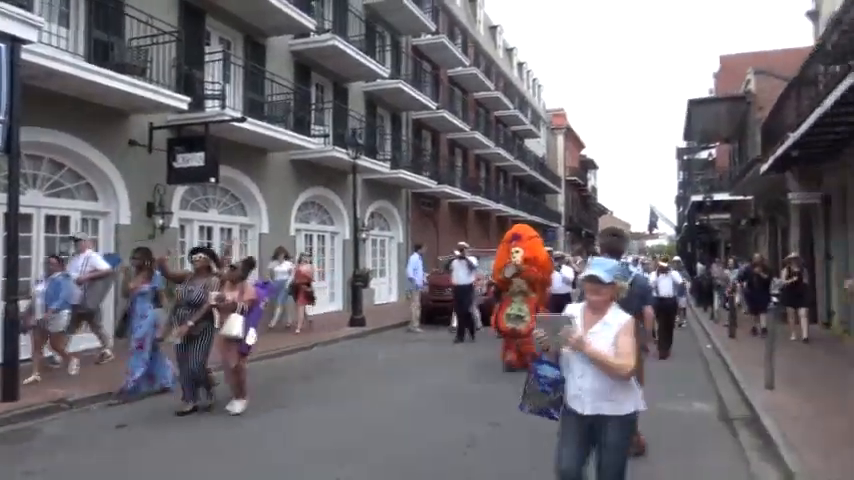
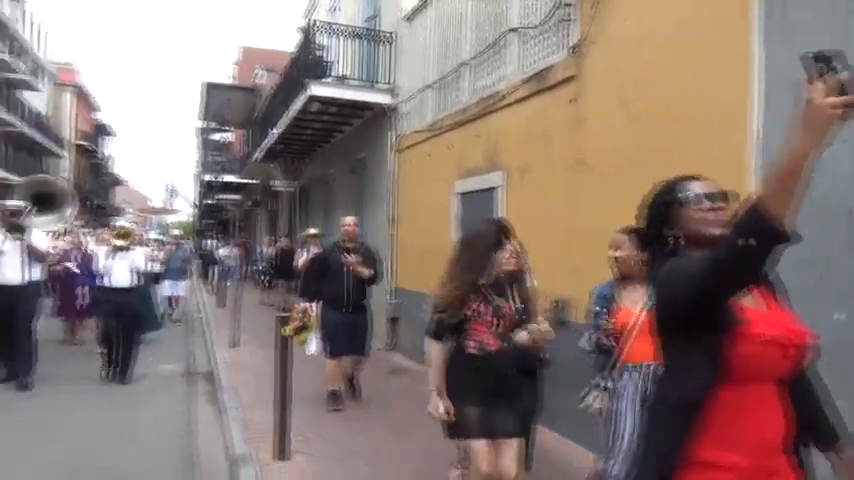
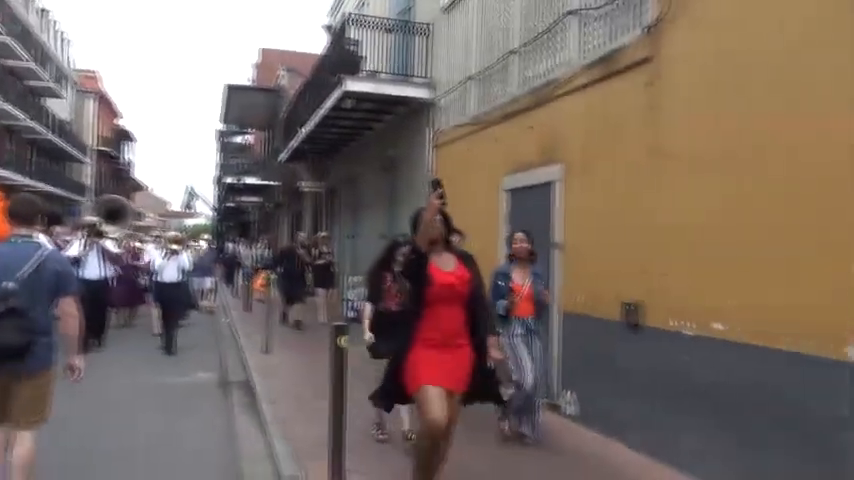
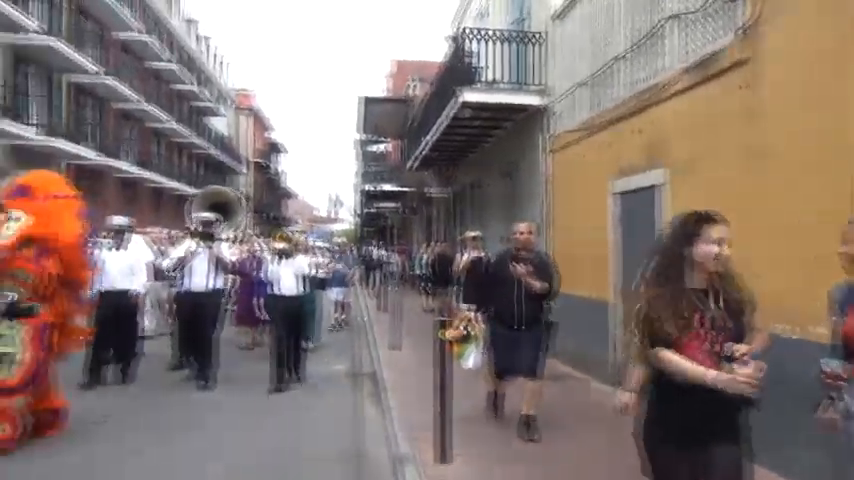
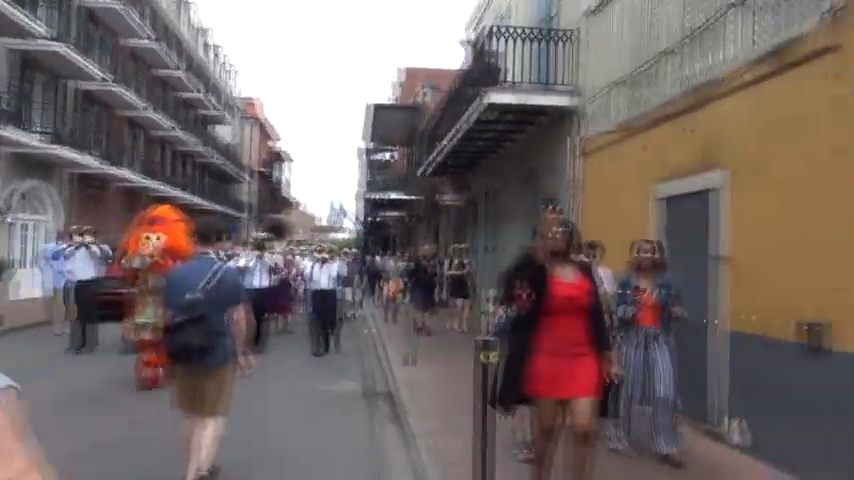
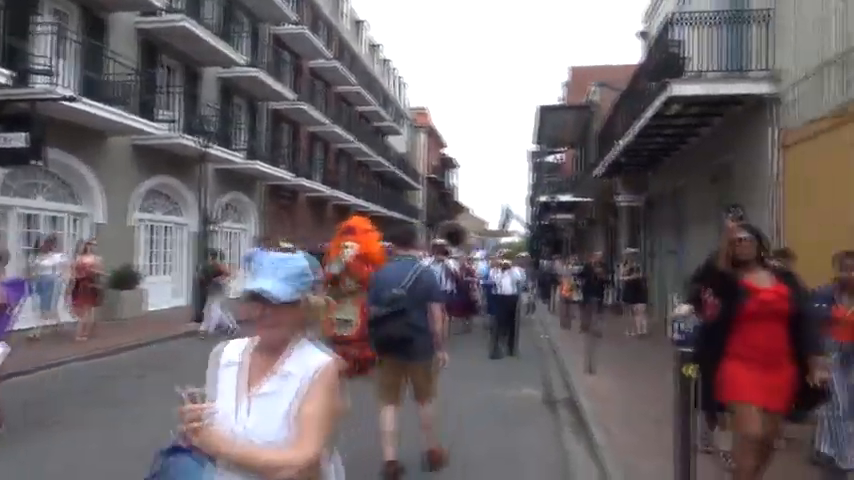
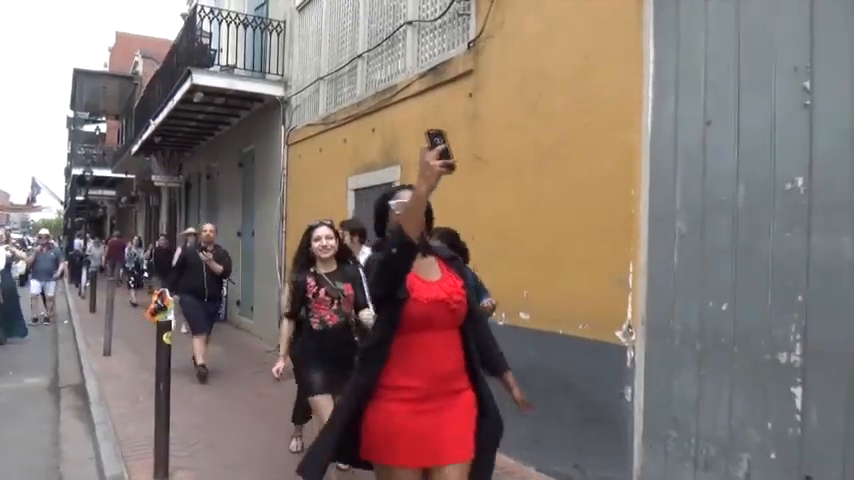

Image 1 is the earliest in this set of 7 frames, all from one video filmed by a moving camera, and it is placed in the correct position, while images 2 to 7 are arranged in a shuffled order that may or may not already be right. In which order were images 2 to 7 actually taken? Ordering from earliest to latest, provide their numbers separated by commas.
6, 5, 3, 7, 2, 4
